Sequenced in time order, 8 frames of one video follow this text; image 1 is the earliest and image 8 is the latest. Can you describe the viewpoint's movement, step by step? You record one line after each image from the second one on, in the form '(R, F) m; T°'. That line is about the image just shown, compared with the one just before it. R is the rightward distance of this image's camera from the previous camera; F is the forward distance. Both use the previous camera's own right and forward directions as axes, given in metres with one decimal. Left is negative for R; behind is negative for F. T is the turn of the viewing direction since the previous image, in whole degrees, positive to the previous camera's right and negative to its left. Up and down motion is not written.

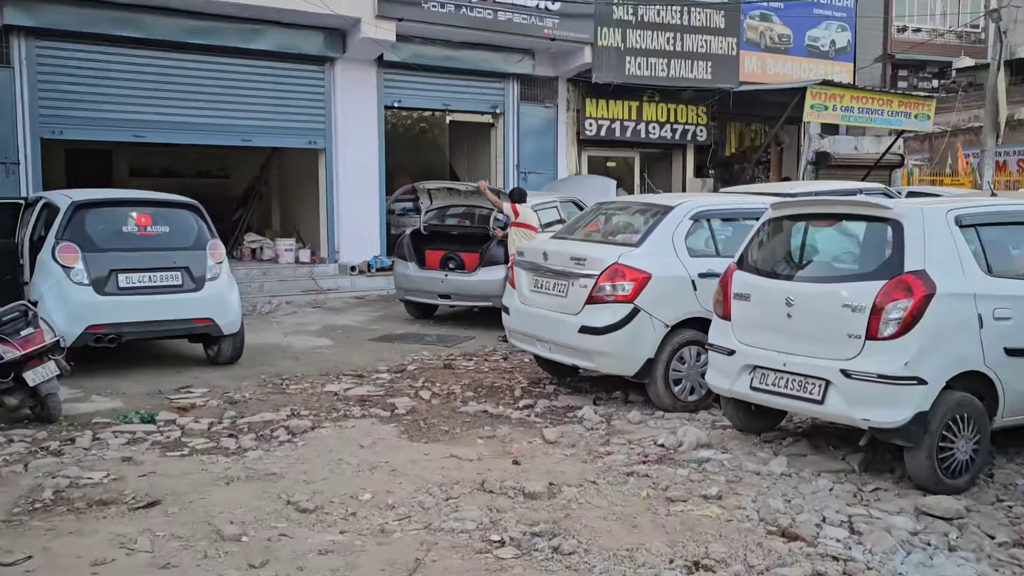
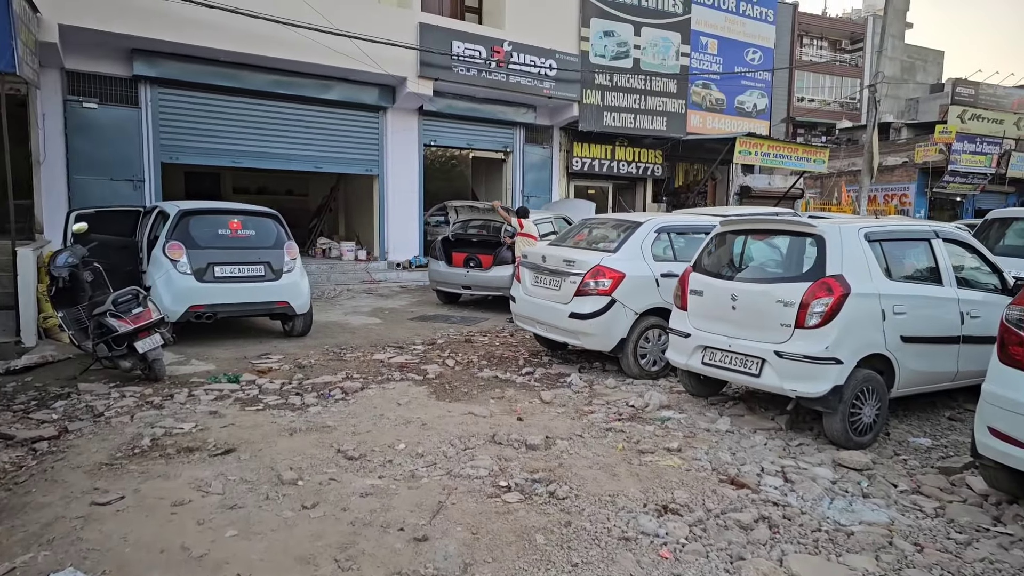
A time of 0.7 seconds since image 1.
(+0.3, -1.1) m; -4°
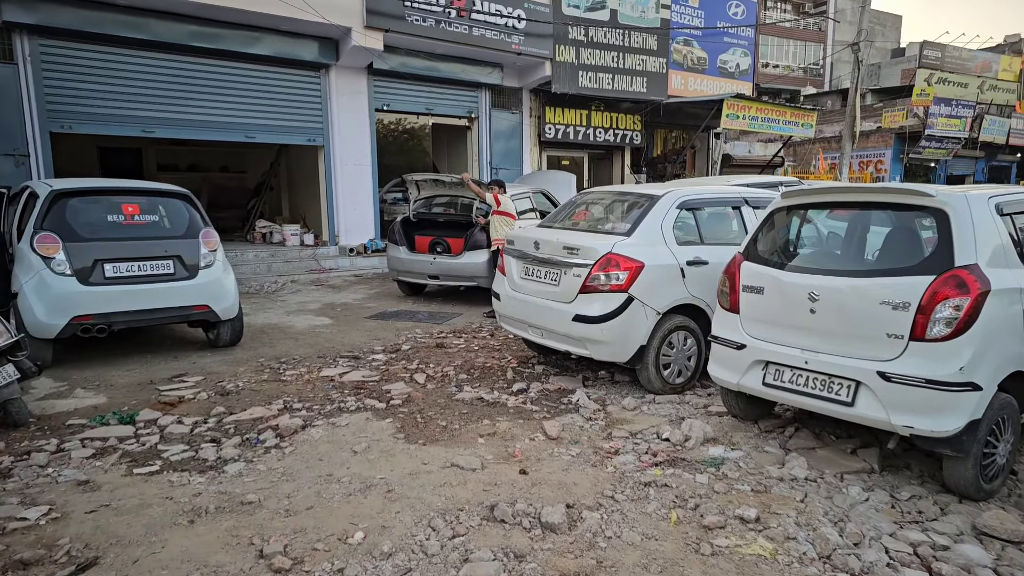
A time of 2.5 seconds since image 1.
(-0.2, +1.2) m; +4°
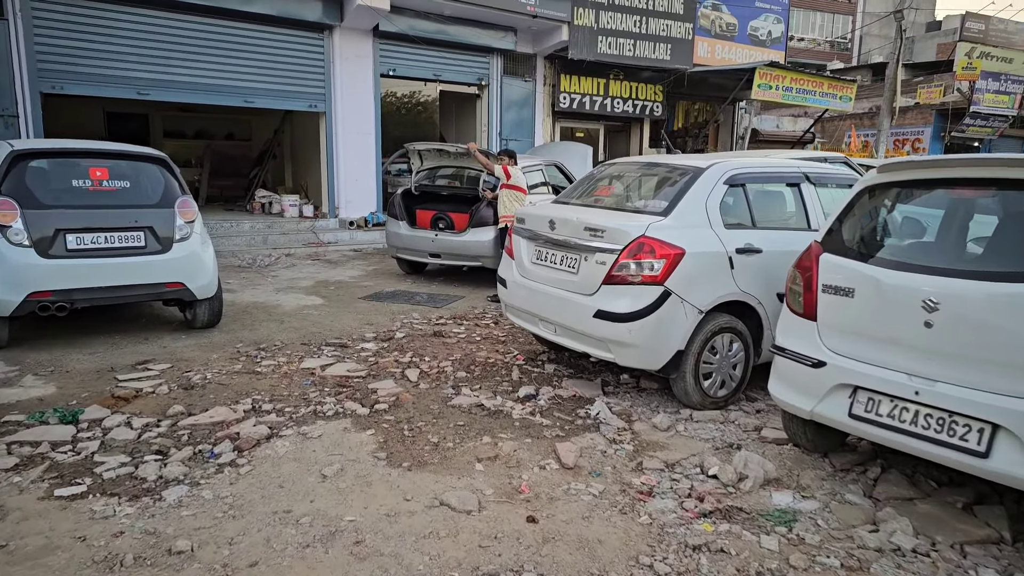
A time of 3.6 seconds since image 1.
(0.0, +0.7) m; -1°
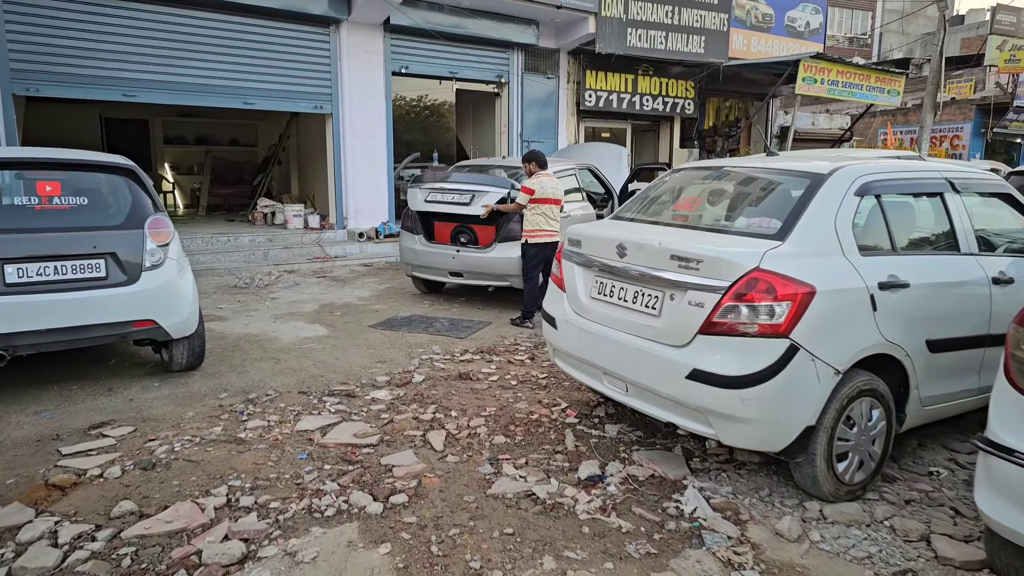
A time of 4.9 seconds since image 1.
(-0.2, +0.9) m; -1°
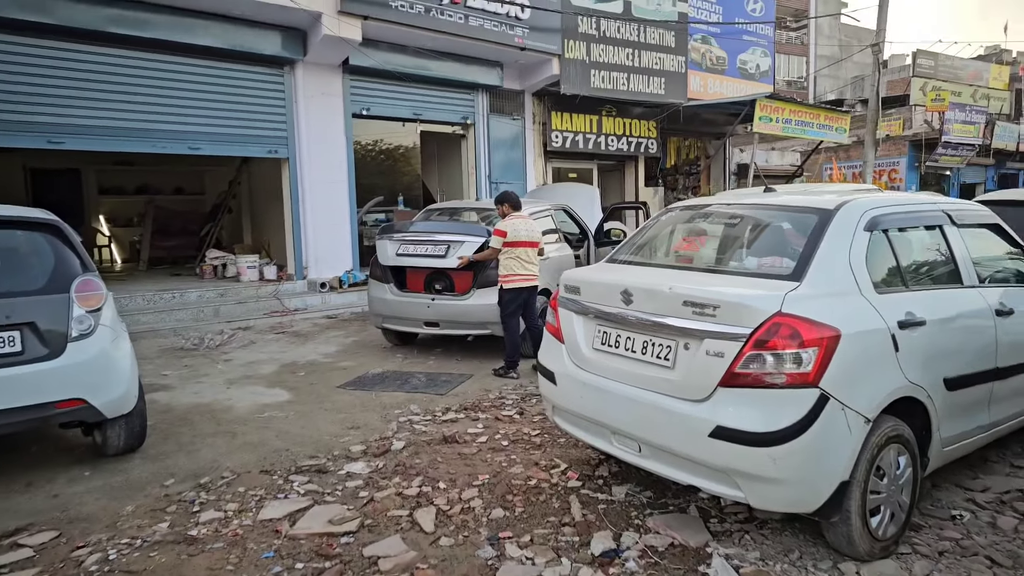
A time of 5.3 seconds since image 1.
(-0.2, +0.3) m; +4°
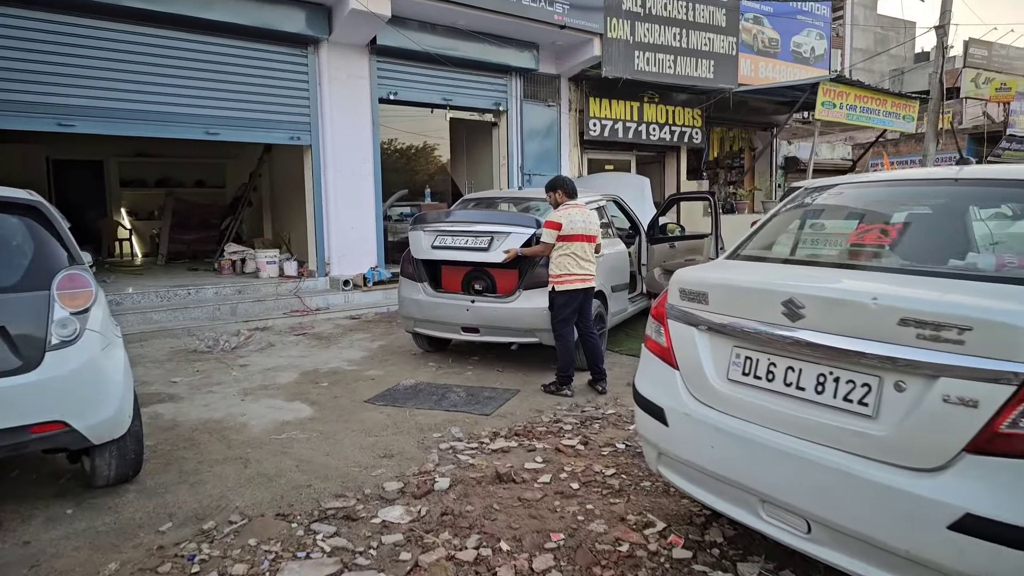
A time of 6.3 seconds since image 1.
(-0.3, +0.8) m; -2°
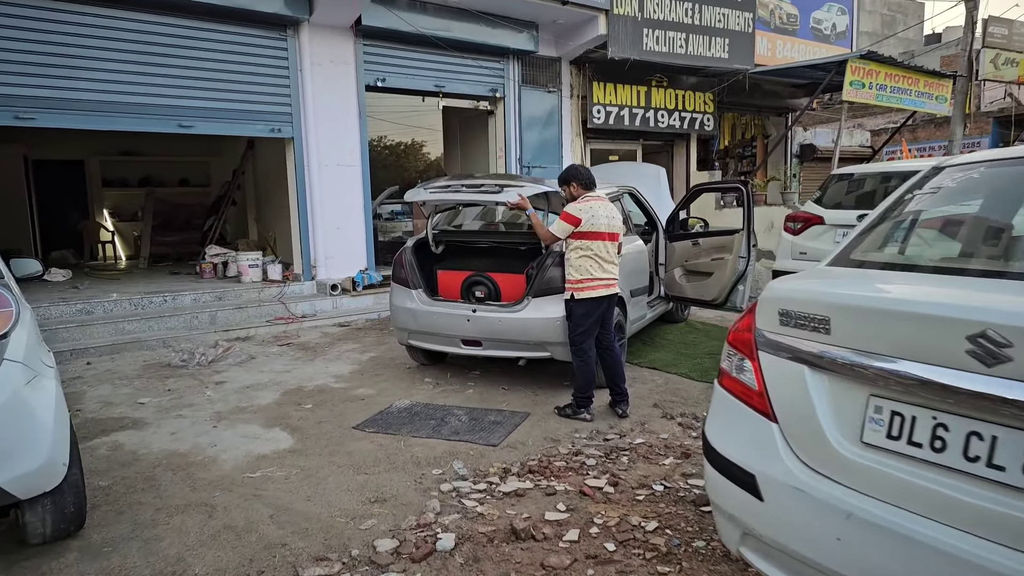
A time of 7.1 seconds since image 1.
(-0.1, +0.7) m; +1°
